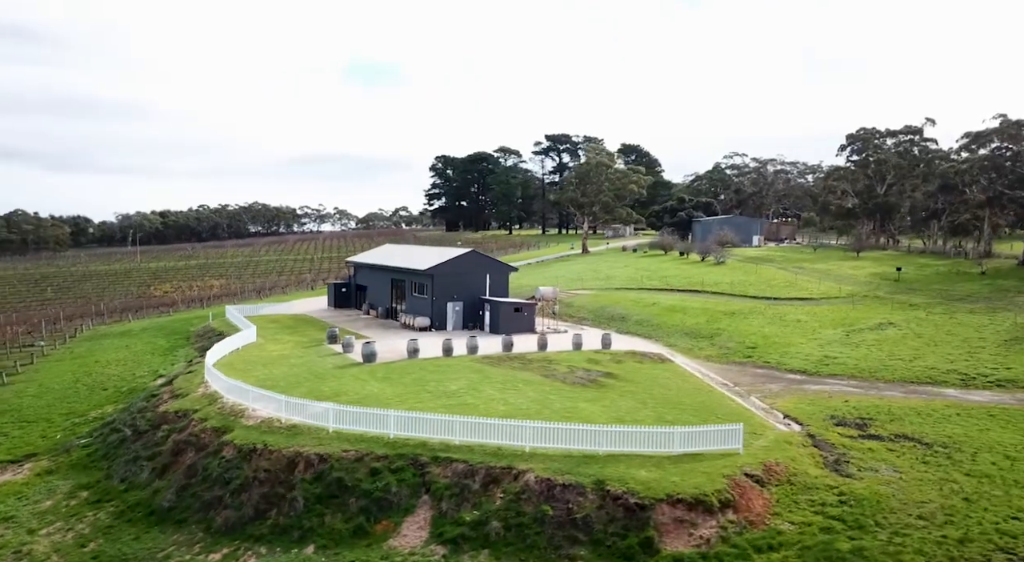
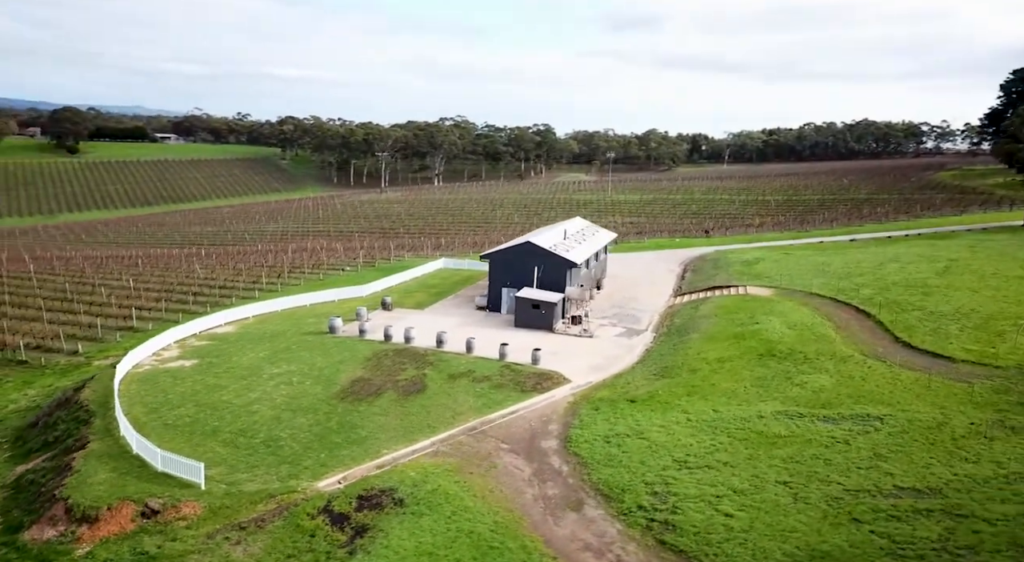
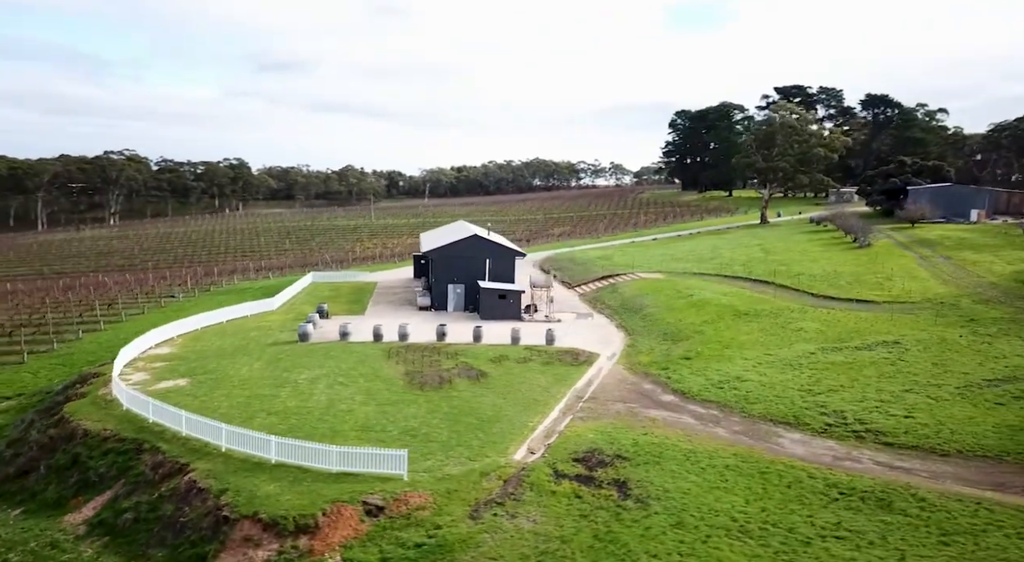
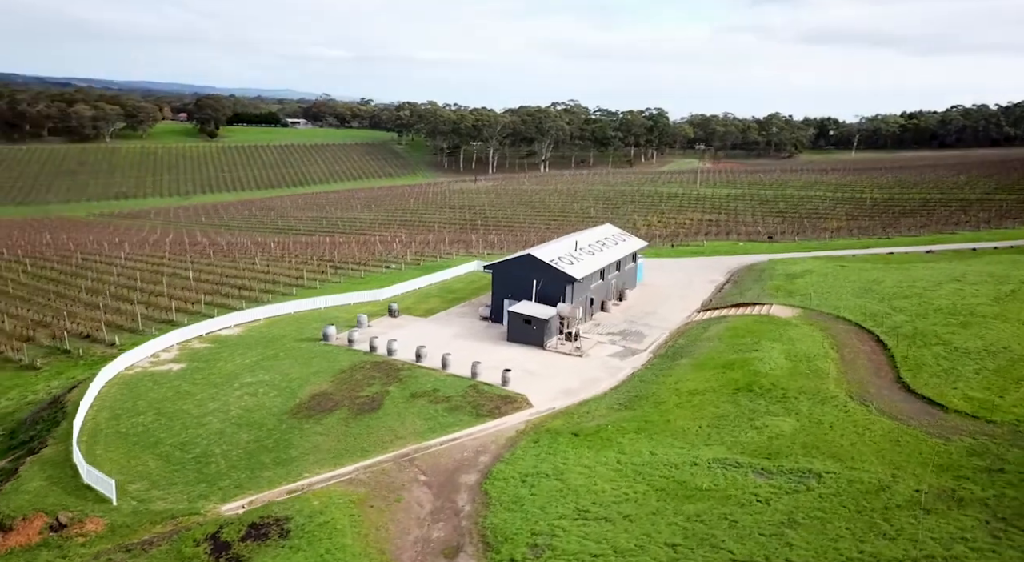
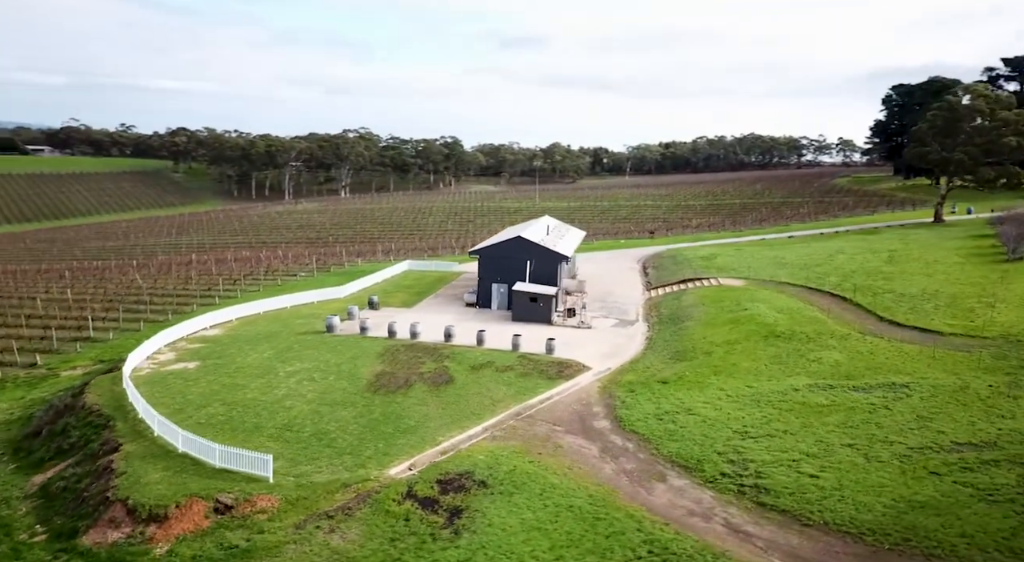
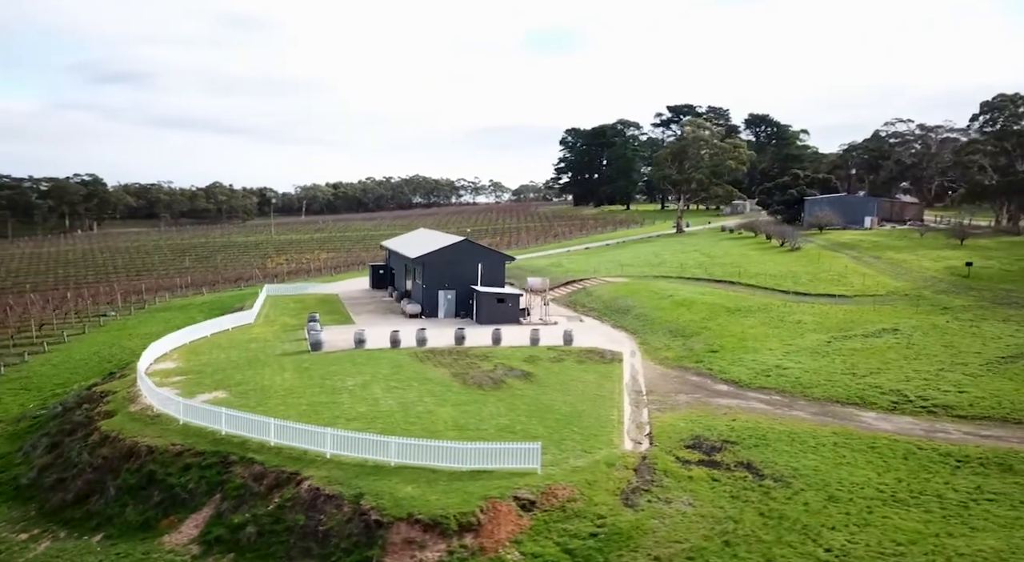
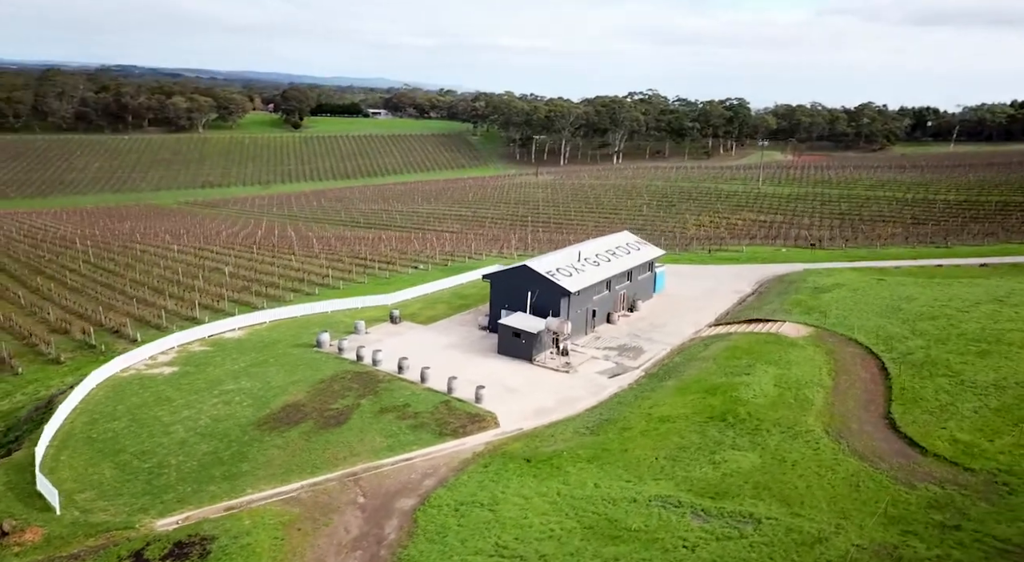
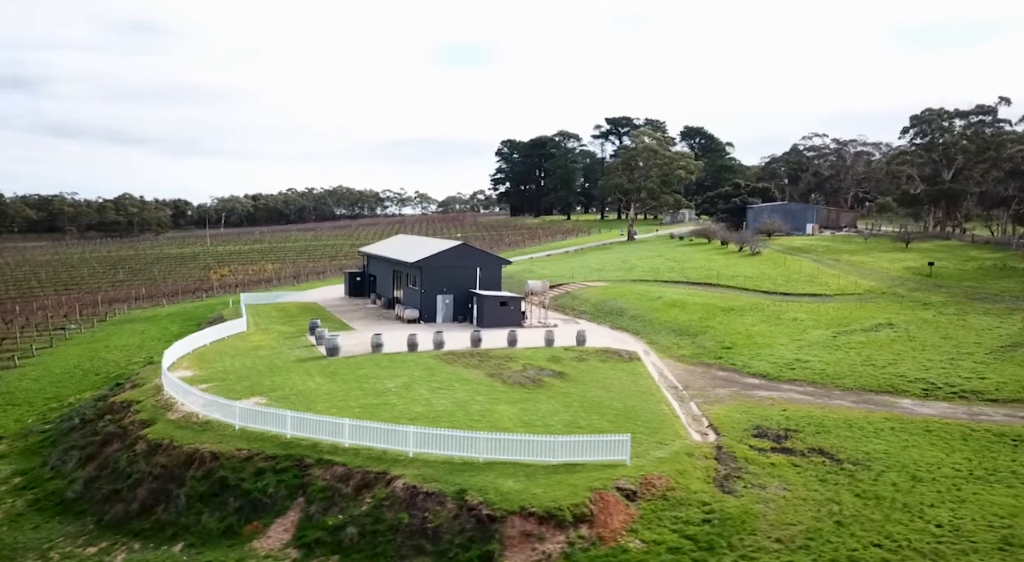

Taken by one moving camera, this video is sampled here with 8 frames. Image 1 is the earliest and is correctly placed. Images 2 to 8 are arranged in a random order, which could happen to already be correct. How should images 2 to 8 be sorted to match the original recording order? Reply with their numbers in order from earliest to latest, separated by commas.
8, 6, 3, 5, 2, 4, 7
